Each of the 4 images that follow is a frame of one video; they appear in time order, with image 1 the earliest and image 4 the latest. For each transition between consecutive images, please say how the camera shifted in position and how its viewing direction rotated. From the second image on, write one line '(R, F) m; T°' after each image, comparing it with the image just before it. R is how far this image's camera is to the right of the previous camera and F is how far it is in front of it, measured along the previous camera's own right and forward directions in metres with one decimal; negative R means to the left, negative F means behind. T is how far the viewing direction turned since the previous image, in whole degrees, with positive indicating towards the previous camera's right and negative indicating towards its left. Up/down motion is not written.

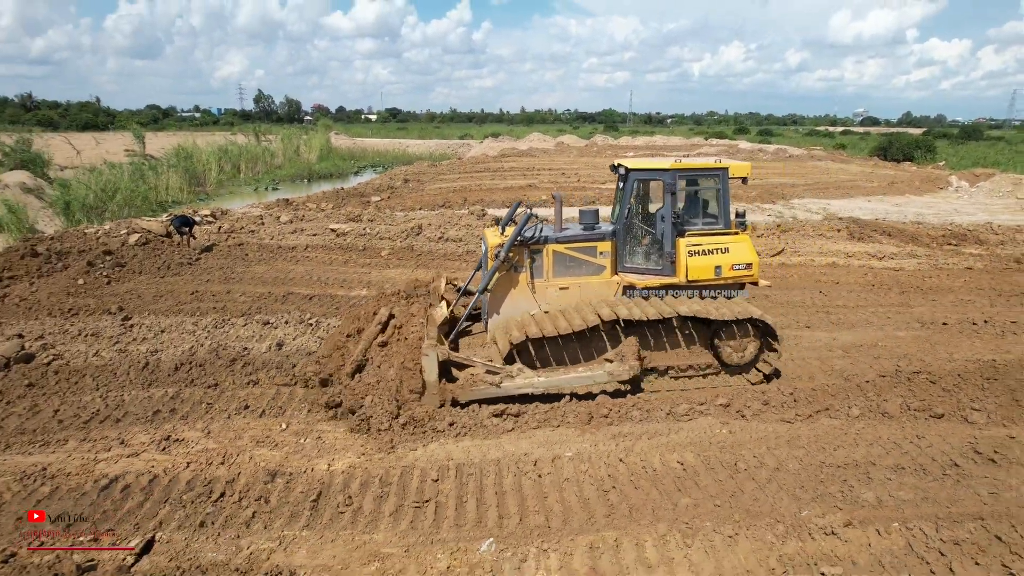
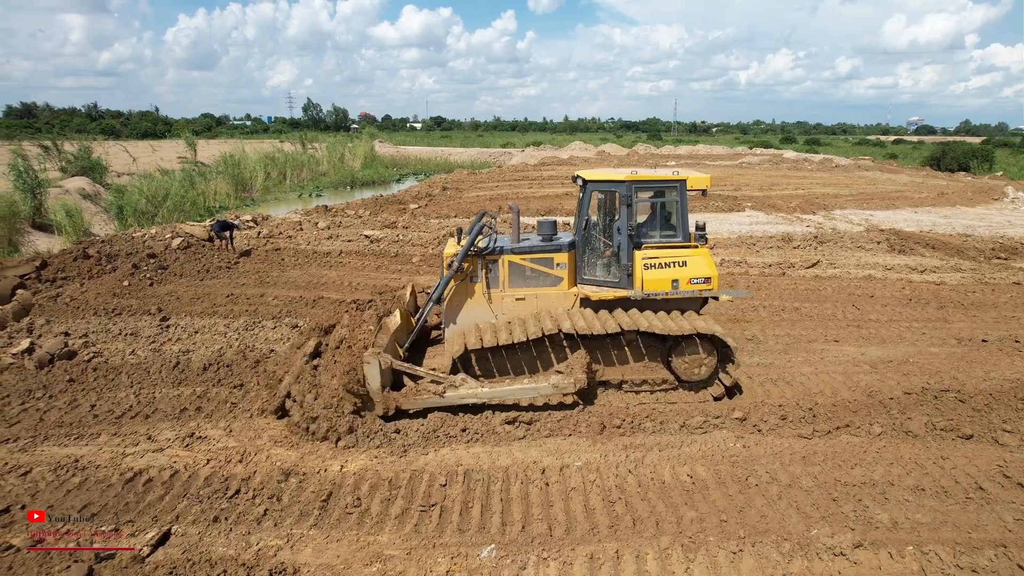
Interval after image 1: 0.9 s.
(+0.2, 0.0) m; -3°
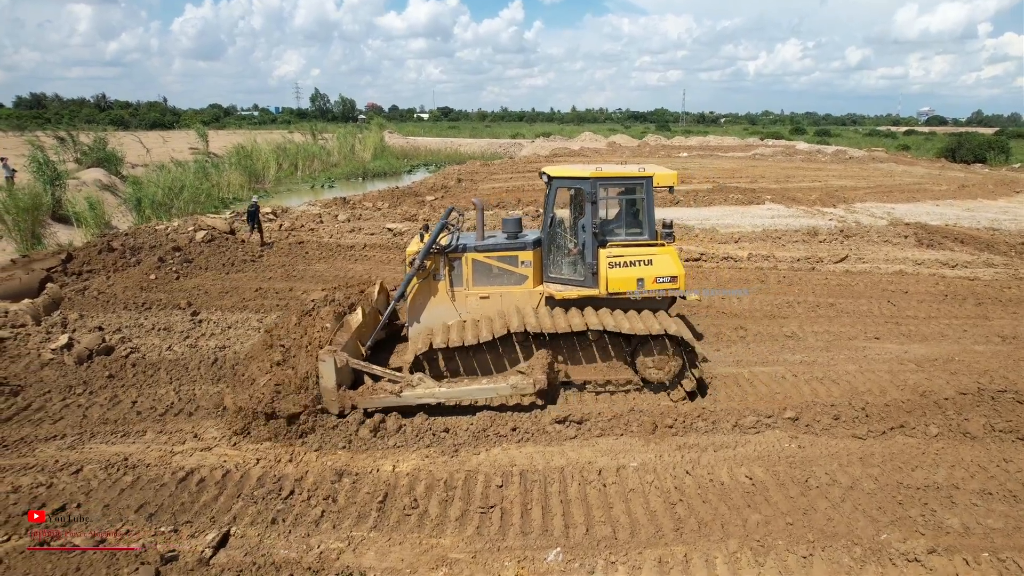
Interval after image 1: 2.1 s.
(-0.4, +0.1) m; 0°
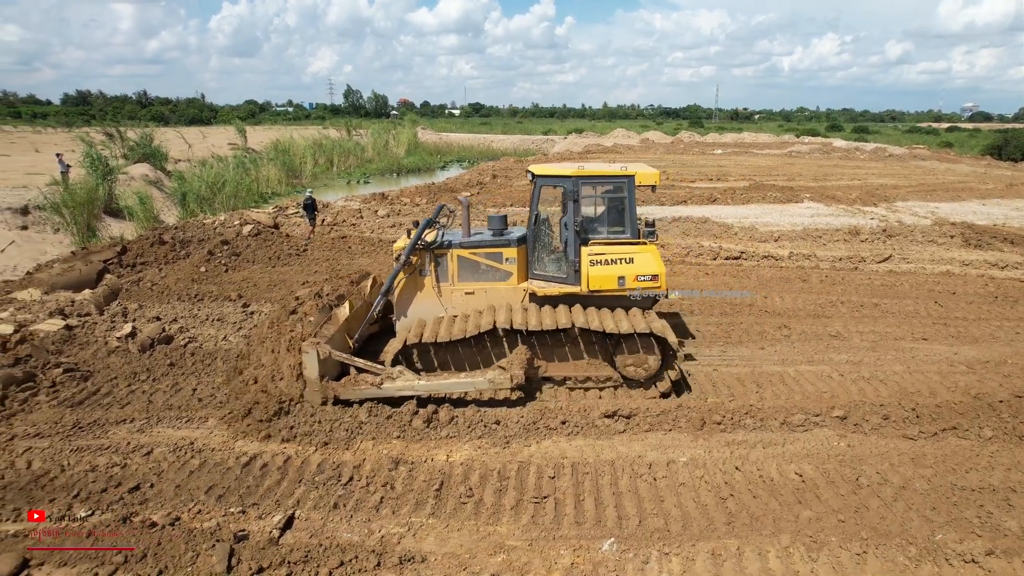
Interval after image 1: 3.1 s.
(-0.2, -0.1) m; -2°
